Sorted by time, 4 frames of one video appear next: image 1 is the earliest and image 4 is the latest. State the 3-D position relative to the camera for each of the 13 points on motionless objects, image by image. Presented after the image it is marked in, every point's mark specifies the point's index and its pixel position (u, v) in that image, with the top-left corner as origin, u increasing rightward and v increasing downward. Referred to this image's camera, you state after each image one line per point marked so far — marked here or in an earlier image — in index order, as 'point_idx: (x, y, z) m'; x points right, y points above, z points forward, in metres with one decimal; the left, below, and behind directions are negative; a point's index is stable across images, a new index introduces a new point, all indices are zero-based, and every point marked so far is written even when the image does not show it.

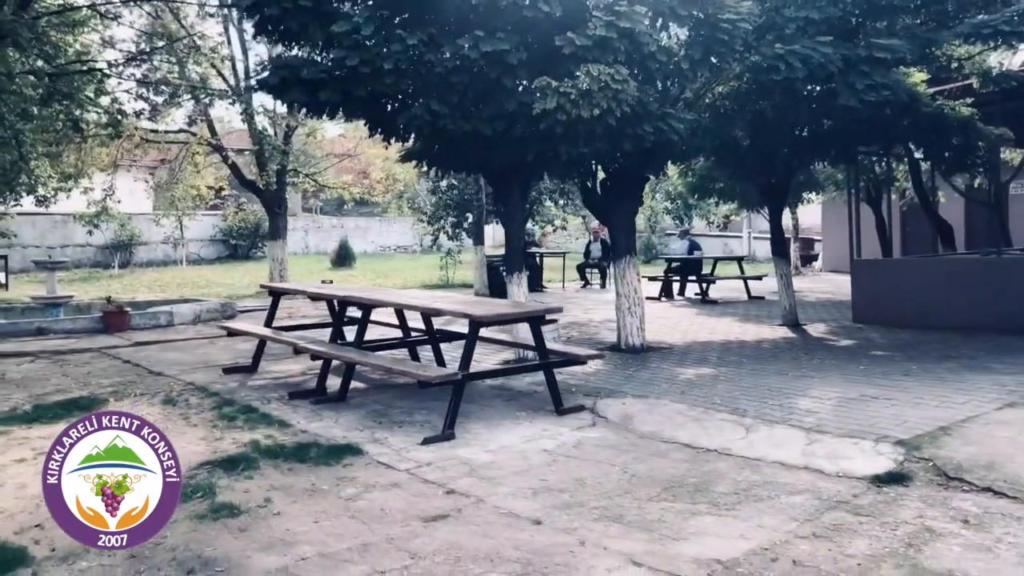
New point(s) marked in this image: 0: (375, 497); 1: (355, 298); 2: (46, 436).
0: (-0.8, -1.2, +4.9) m
1: (-1.3, -0.1, +7.6) m
2: (-3.5, -1.1, +6.5) m
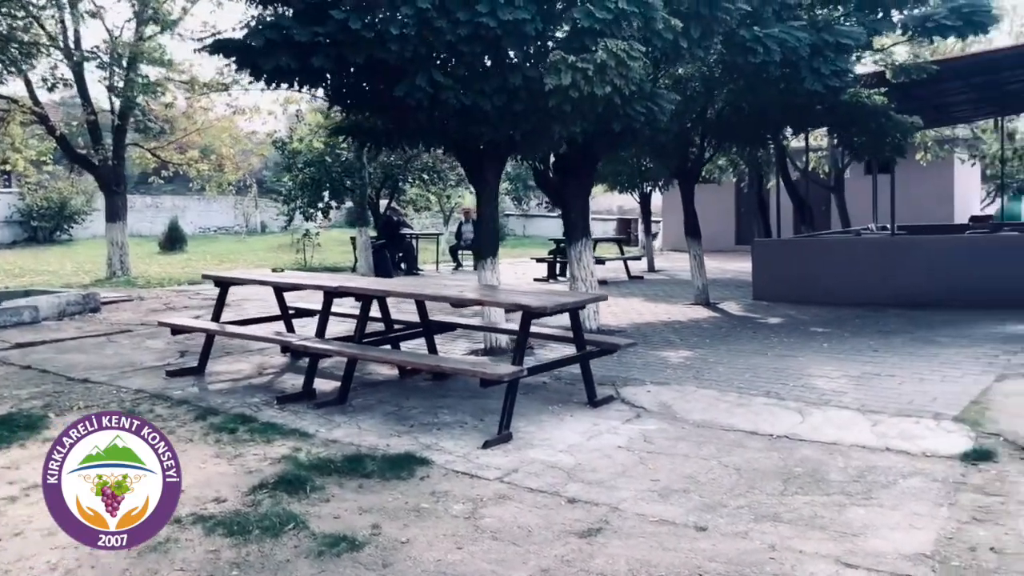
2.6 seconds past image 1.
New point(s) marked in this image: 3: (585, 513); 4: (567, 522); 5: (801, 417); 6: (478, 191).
0: (-0.1, -1.1, +4.4) m
1: (-1.3, 0.0, +6.9) m
2: (-3.1, -1.1, +5.3) m
3: (+0.4, -1.1, +4.4) m
4: (+0.3, -1.2, +4.3) m
5: (+2.0, -0.9, +6.0) m
6: (-0.4, +1.0, +8.4) m
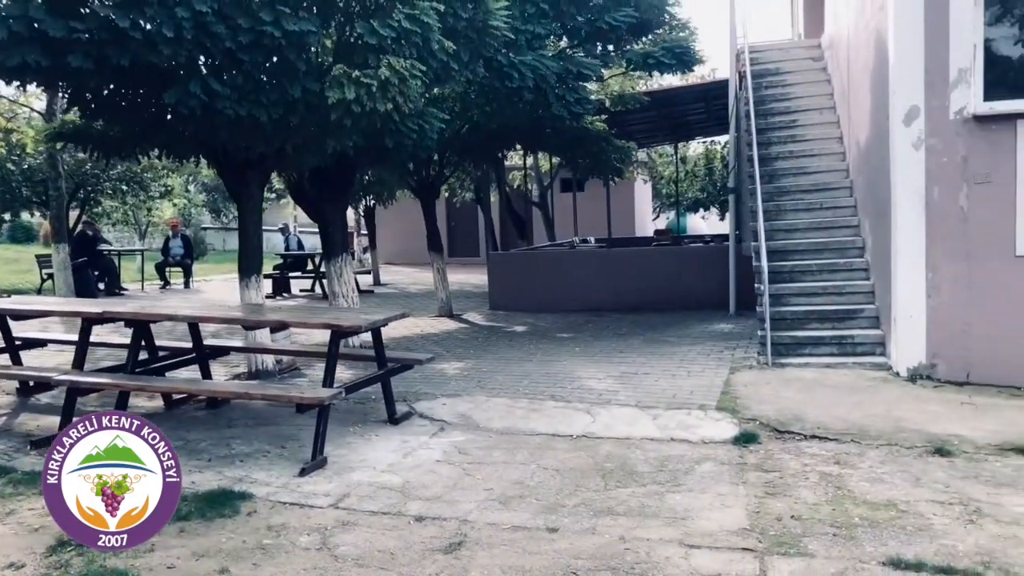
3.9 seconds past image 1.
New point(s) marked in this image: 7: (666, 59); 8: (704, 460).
0: (-0.8, -1.2, +4.3) m
1: (-2.8, -0.2, +6.2) m
2: (-3.9, -1.3, +4.1) m
3: (-0.4, -1.2, +4.4) m
4: (-0.4, -1.2, +4.3) m
5: (+0.6, -1.0, +6.5) m
6: (-2.5, +0.8, +8.0) m
7: (+1.9, +2.9, +10.9) m
8: (+1.2, -1.1, +5.6) m
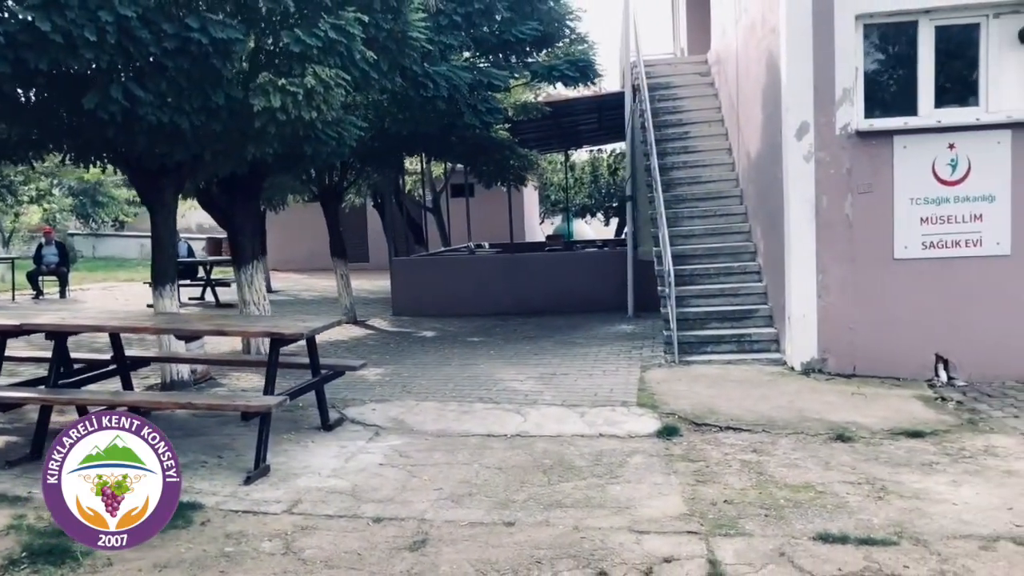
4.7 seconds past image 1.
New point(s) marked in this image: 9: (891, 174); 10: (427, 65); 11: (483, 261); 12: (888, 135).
0: (-1.0, -1.3, +4.4) m
1: (-3.3, -0.2, +6.0) m
2: (-4.1, -1.4, +3.7) m
3: (-0.6, -1.3, +4.5) m
4: (-0.6, -1.3, +4.4) m
5: (+0.1, -1.0, +6.8) m
6: (-3.2, +0.7, +7.8) m
7: (+0.7, +2.8, +11.3) m
8: (+0.8, -1.1, +5.9) m
9: (+3.5, +1.0, +7.9) m
10: (-0.9, +2.4, +9.2) m
11: (-0.5, +0.4, +14.2) m
12: (+3.4, +1.4, +7.8) m
